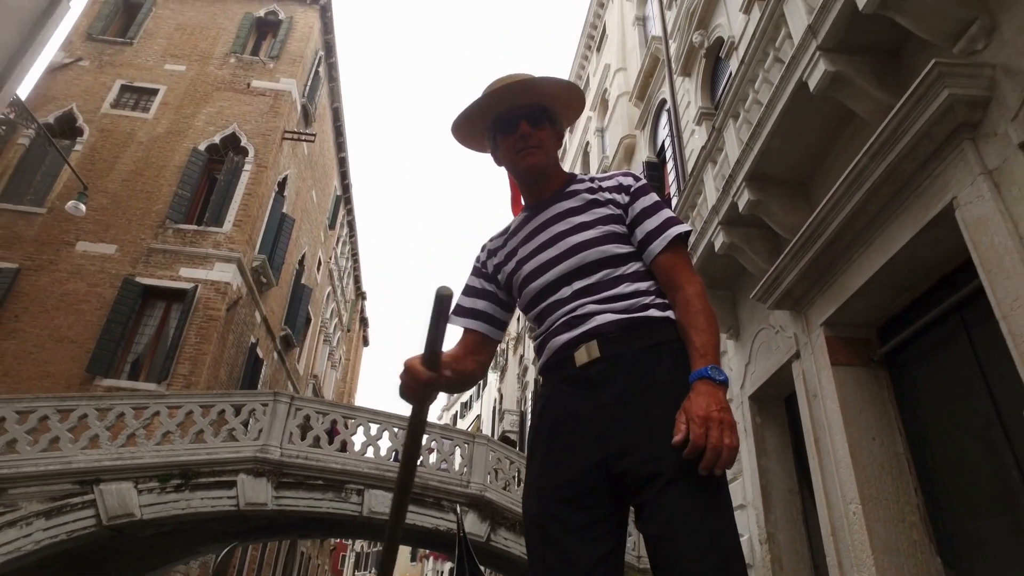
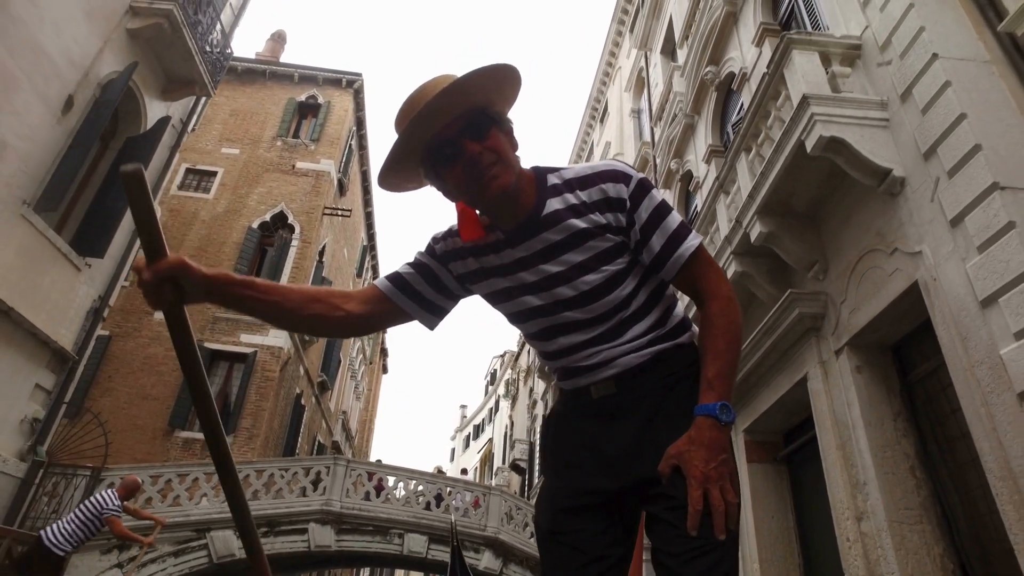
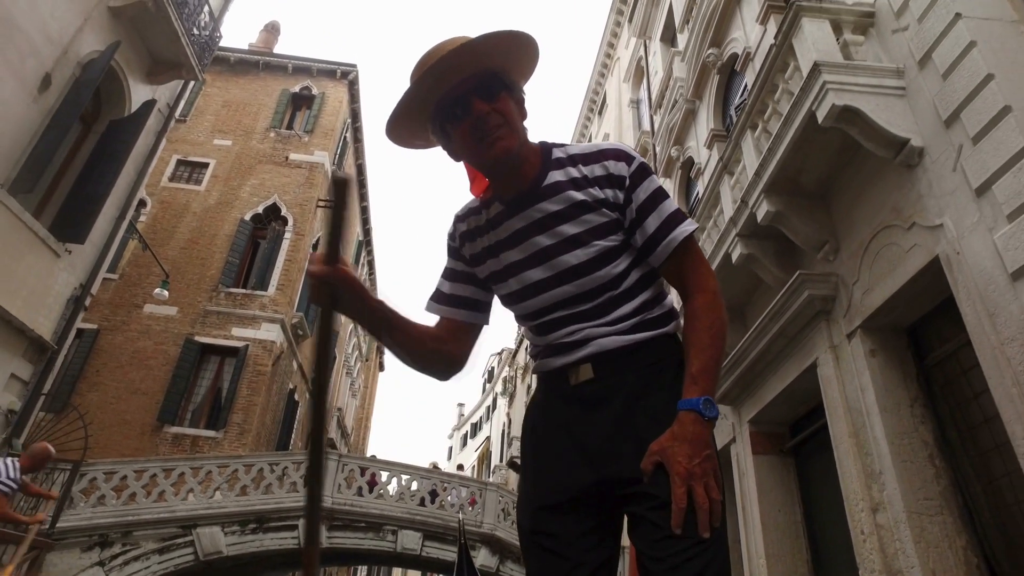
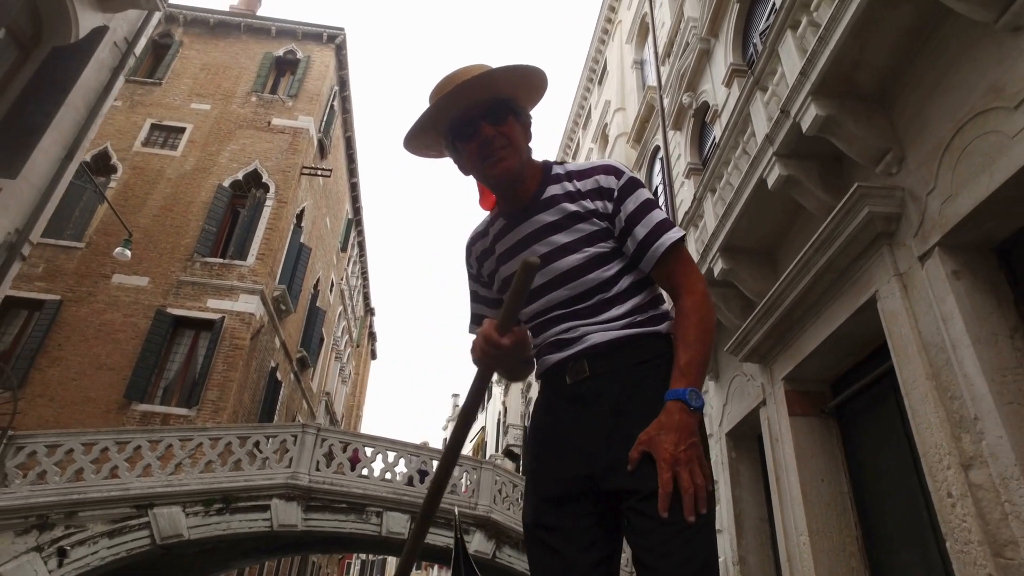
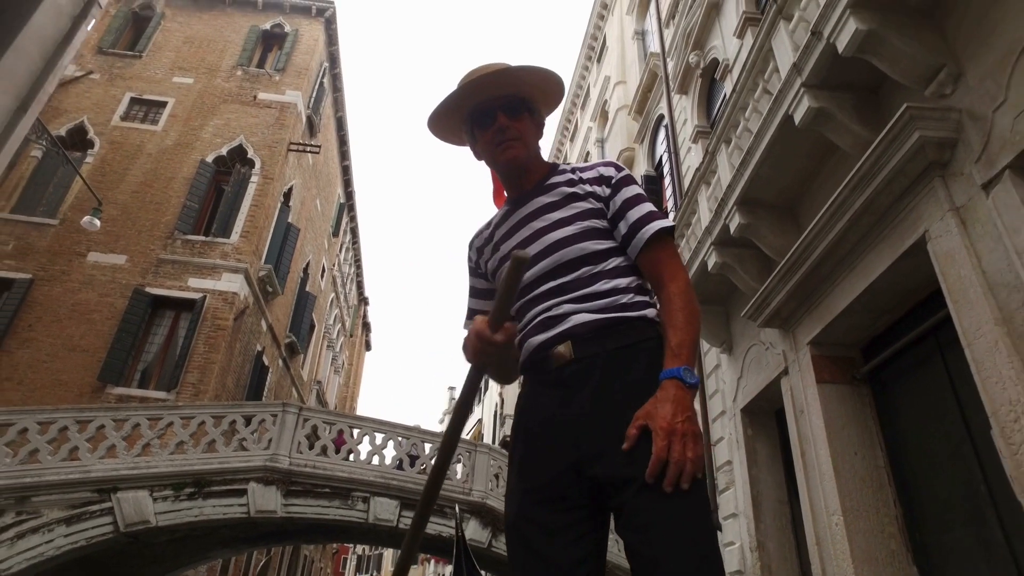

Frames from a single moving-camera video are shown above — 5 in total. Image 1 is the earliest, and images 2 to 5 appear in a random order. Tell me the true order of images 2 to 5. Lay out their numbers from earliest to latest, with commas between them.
5, 4, 3, 2
